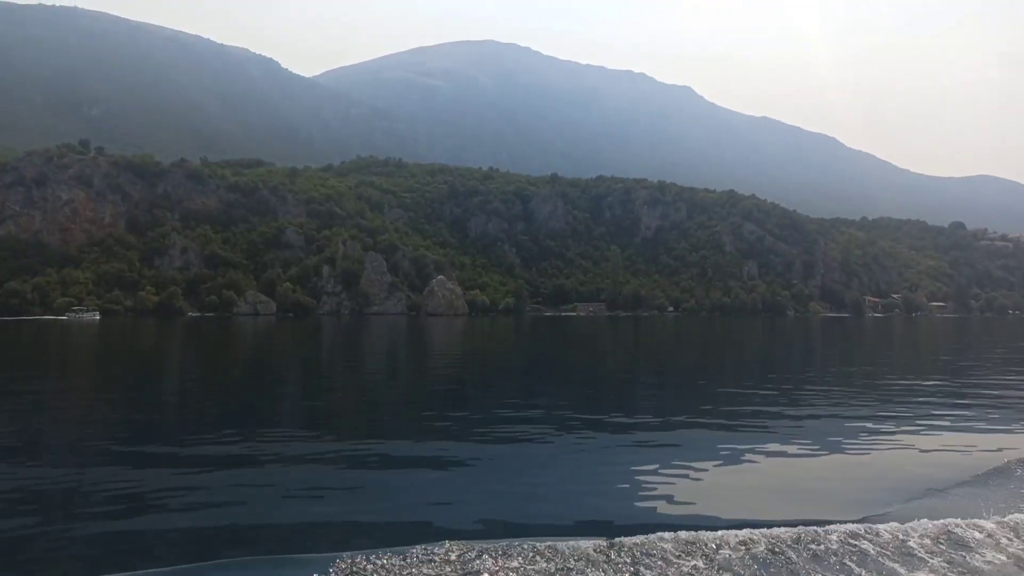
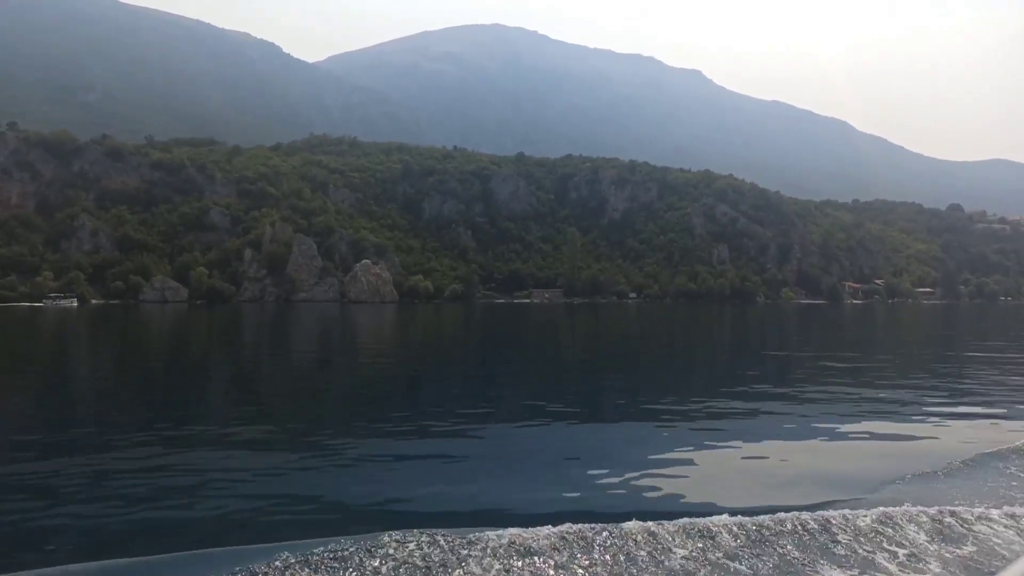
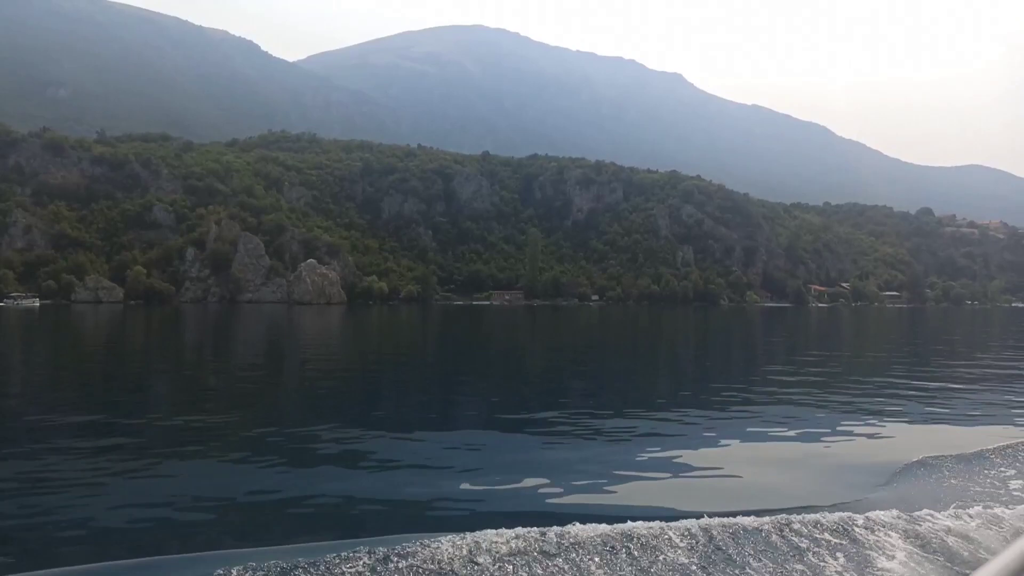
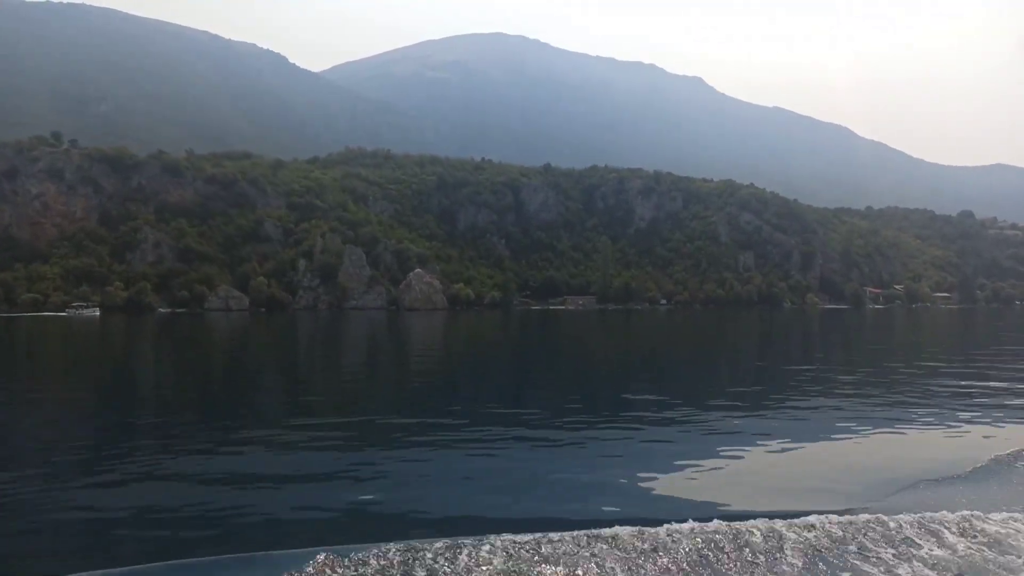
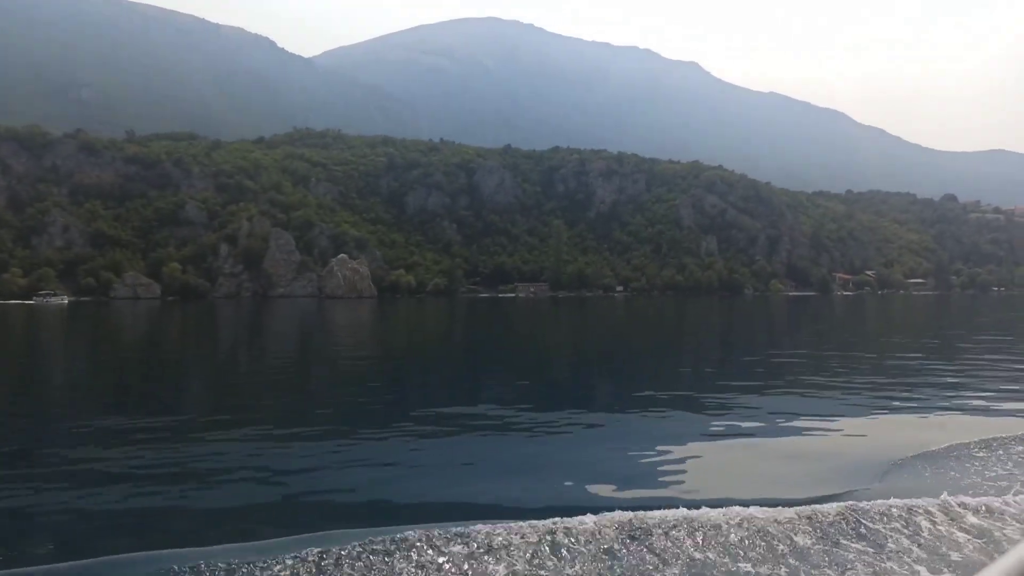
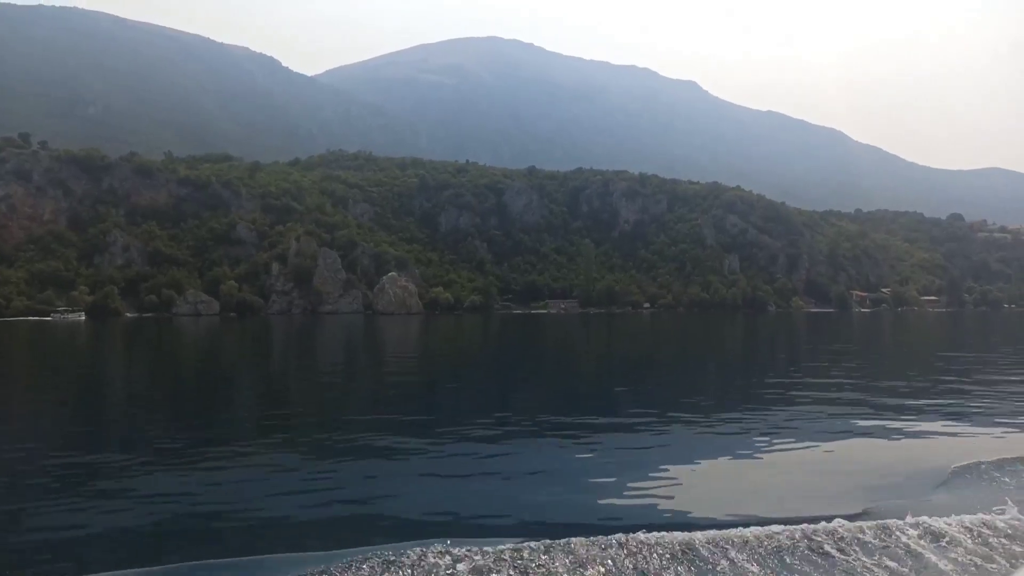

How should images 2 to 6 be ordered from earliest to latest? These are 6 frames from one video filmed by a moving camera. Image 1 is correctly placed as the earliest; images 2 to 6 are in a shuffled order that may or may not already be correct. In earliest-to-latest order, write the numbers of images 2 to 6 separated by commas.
4, 6, 2, 5, 3
